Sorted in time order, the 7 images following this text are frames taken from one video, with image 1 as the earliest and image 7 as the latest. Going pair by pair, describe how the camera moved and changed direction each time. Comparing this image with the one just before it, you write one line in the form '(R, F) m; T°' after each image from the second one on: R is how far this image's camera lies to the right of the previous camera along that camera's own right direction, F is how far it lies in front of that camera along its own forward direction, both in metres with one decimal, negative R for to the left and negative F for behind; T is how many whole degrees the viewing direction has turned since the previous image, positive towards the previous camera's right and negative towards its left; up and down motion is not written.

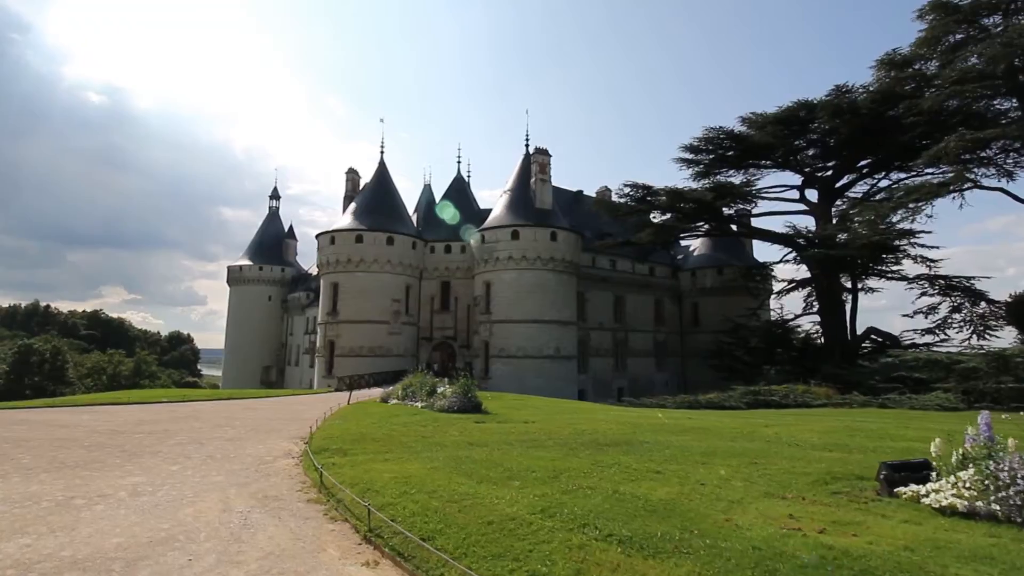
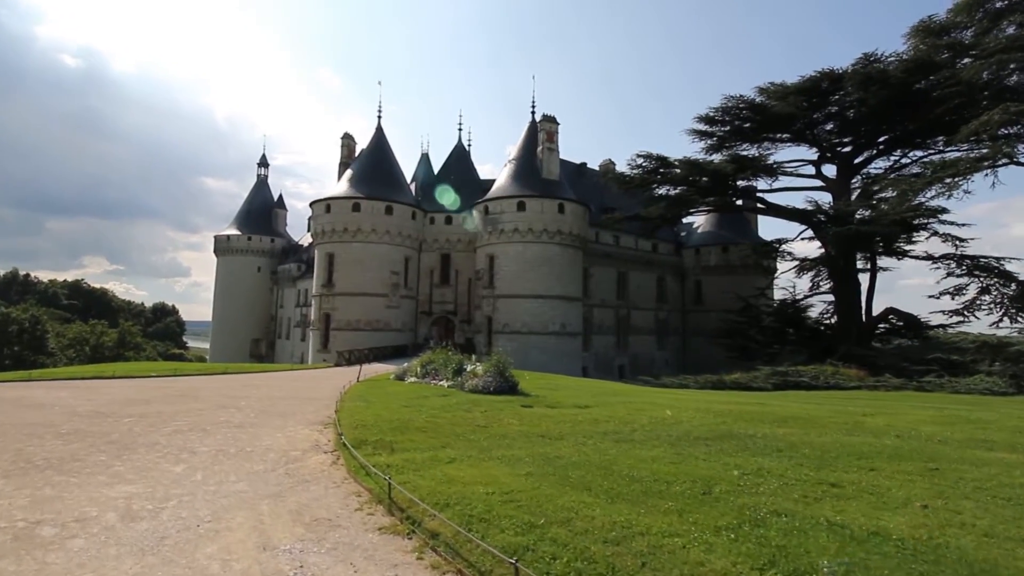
(-1.6, +2.2) m; +1°
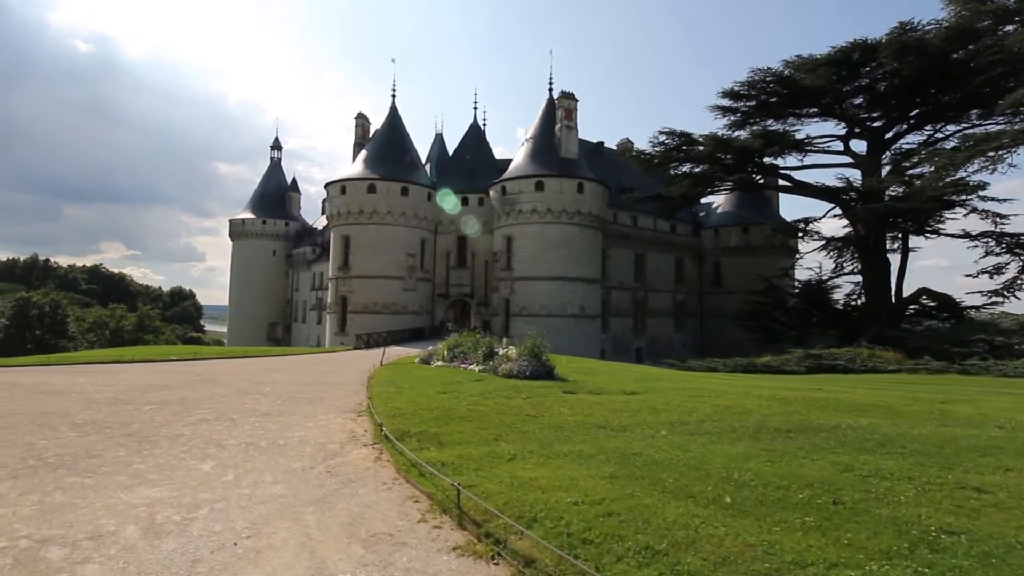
(-0.7, +1.0) m; -1°
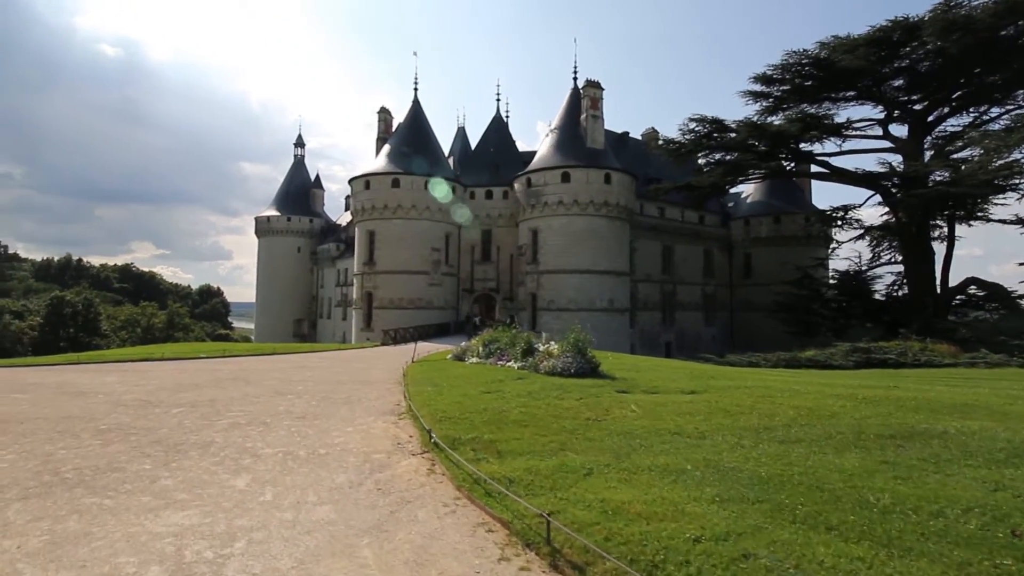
(-0.5, +0.9) m; -2°
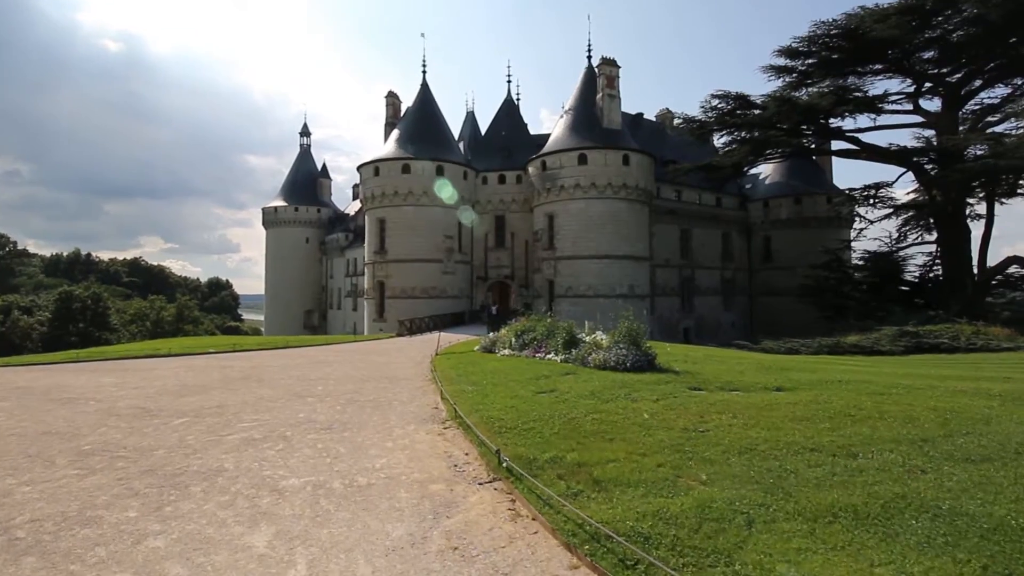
(-0.9, +1.7) m; -1°
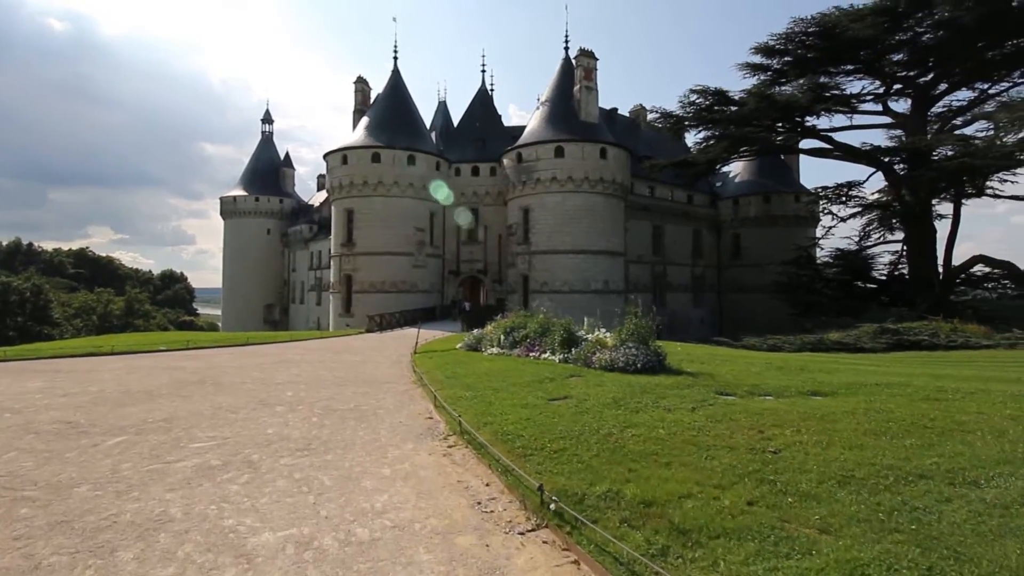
(-0.7, +1.4) m; +4°
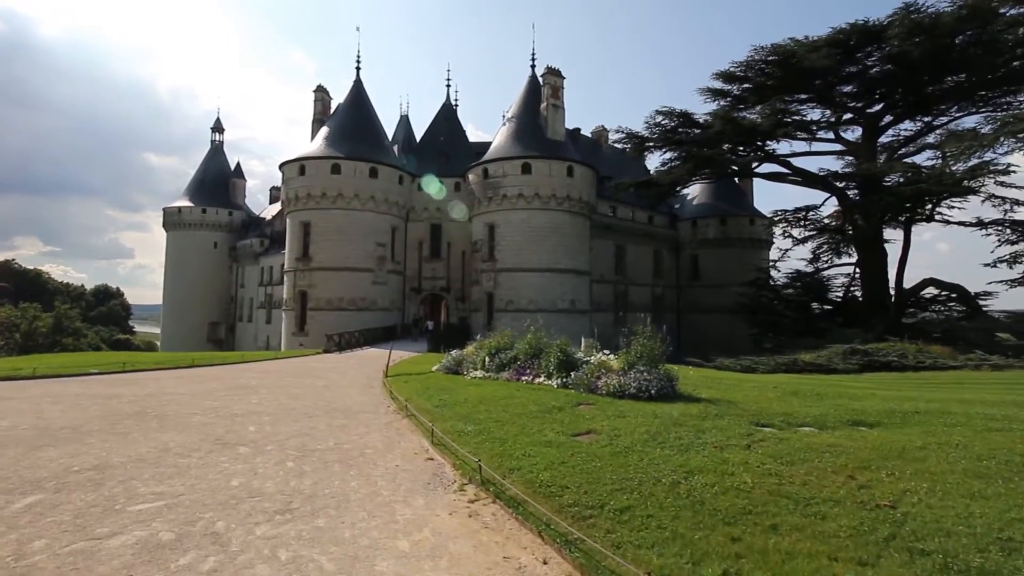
(-0.8, +1.3) m; +5°
